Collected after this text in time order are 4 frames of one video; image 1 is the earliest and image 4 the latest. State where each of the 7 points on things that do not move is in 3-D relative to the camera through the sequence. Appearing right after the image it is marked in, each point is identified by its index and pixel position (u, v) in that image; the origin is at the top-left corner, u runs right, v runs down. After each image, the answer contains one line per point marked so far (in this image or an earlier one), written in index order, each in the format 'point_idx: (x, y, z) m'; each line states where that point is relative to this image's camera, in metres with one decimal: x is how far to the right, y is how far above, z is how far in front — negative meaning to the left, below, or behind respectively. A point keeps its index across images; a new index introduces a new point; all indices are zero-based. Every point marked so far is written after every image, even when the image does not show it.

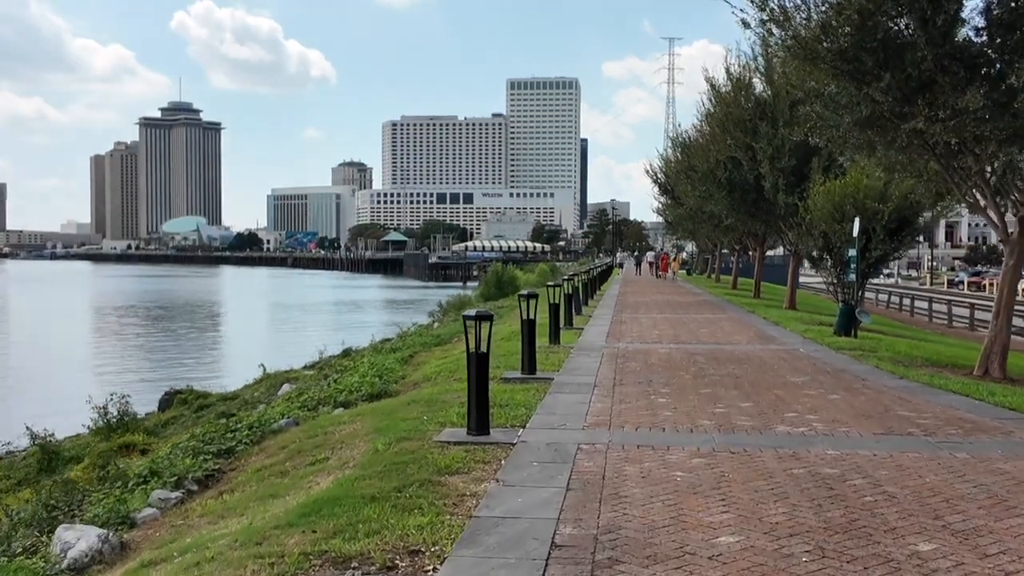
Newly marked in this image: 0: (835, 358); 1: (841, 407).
0: (+4.8, -1.1, +14.3) m
1: (+3.4, -1.2, +9.8) m
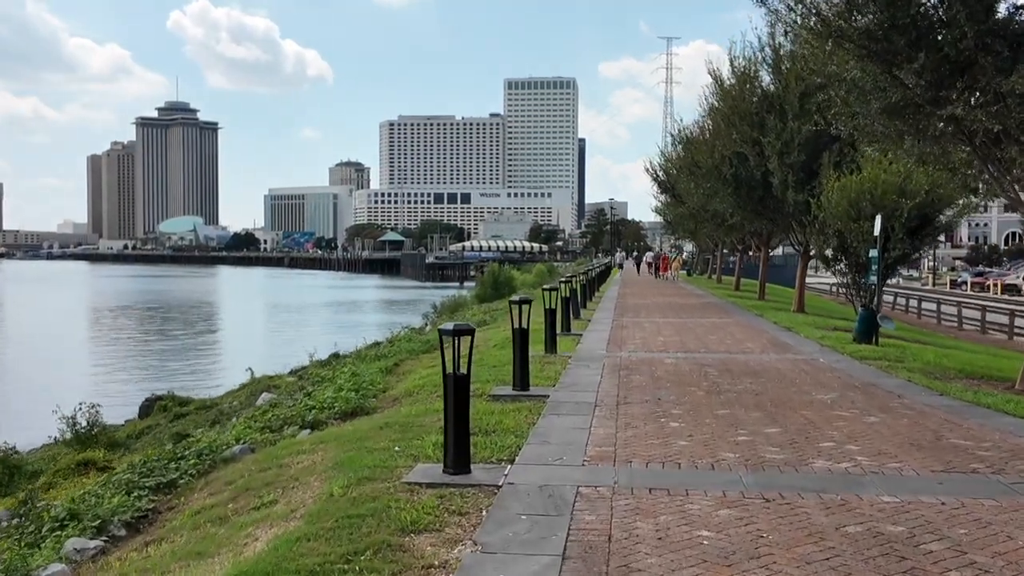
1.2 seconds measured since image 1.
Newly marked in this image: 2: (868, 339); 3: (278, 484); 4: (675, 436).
0: (+4.7, -1.1, +12.9) m
1: (+3.3, -1.3, +8.4) m
2: (+6.2, -0.9, +16.6) m
3: (-1.8, -1.5, +7.4) m
4: (+1.4, -1.3, +8.3) m
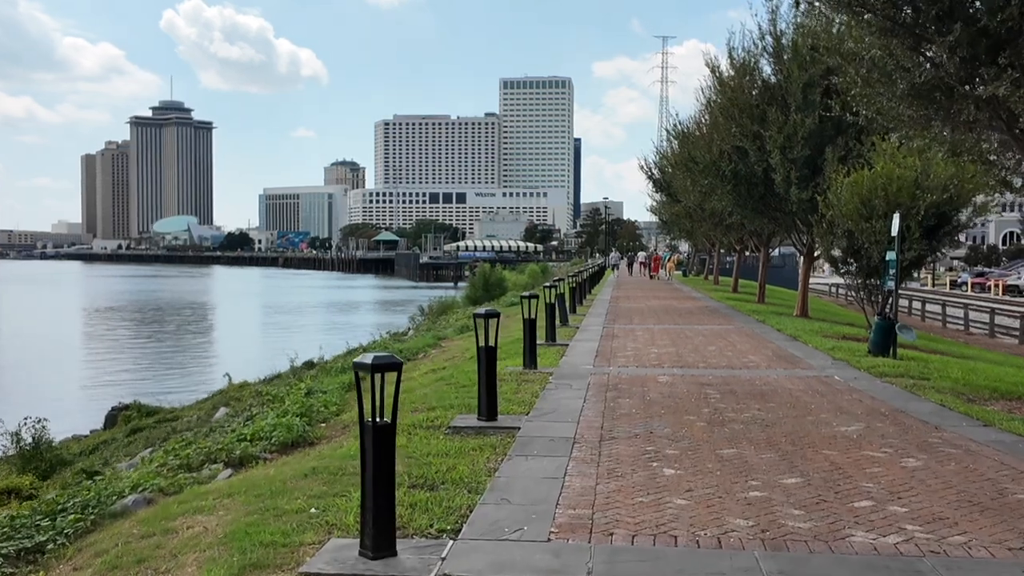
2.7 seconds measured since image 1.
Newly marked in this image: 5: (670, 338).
0: (+4.4, -1.2, +11.2) m
1: (+3.0, -1.4, +6.7) m
2: (+5.8, -1.0, +14.9) m
3: (-2.1, -1.6, +5.6) m
4: (+1.1, -1.4, +6.6) m
5: (+3.0, -0.9, +17.9) m
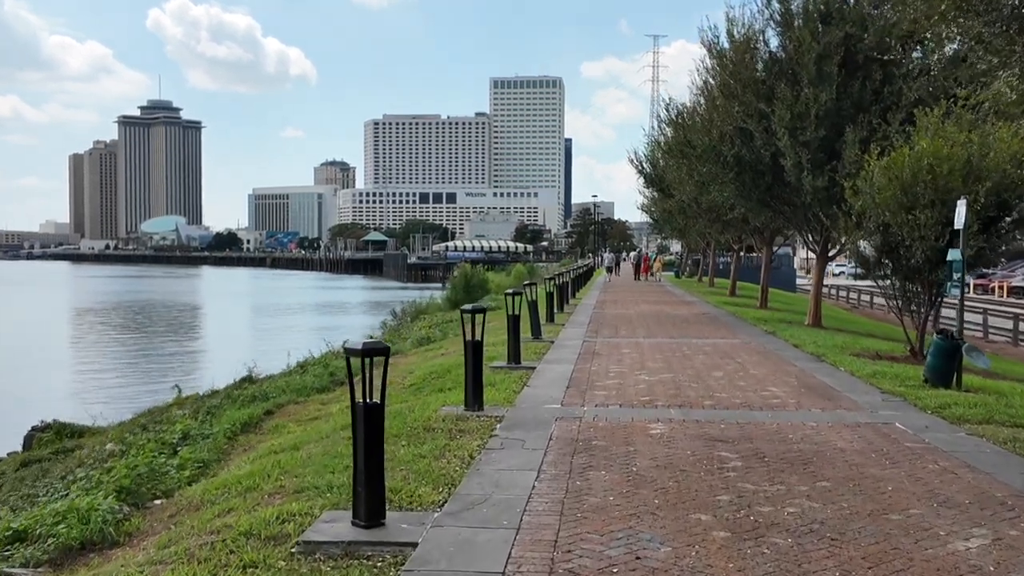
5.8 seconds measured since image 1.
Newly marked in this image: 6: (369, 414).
0: (+3.8, -1.3, +7.6) m
1: (+2.4, -1.5, +3.1) m
2: (+5.2, -1.1, +11.3) m
3: (-2.7, -1.7, +2.0) m
4: (+0.5, -1.5, +3.0) m
5: (+2.3, -1.1, +14.3) m
6: (-0.8, -0.8, +5.7) m
